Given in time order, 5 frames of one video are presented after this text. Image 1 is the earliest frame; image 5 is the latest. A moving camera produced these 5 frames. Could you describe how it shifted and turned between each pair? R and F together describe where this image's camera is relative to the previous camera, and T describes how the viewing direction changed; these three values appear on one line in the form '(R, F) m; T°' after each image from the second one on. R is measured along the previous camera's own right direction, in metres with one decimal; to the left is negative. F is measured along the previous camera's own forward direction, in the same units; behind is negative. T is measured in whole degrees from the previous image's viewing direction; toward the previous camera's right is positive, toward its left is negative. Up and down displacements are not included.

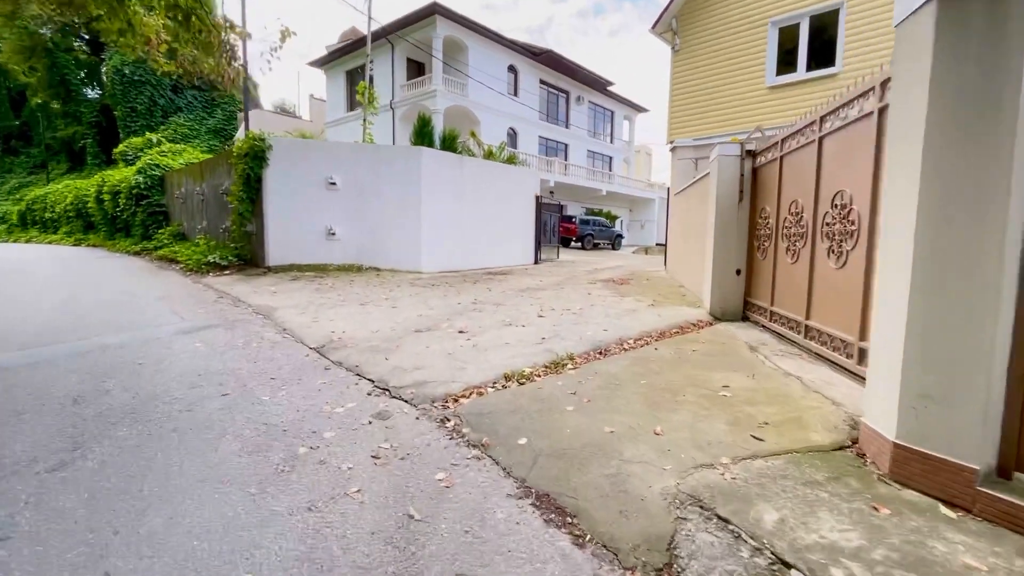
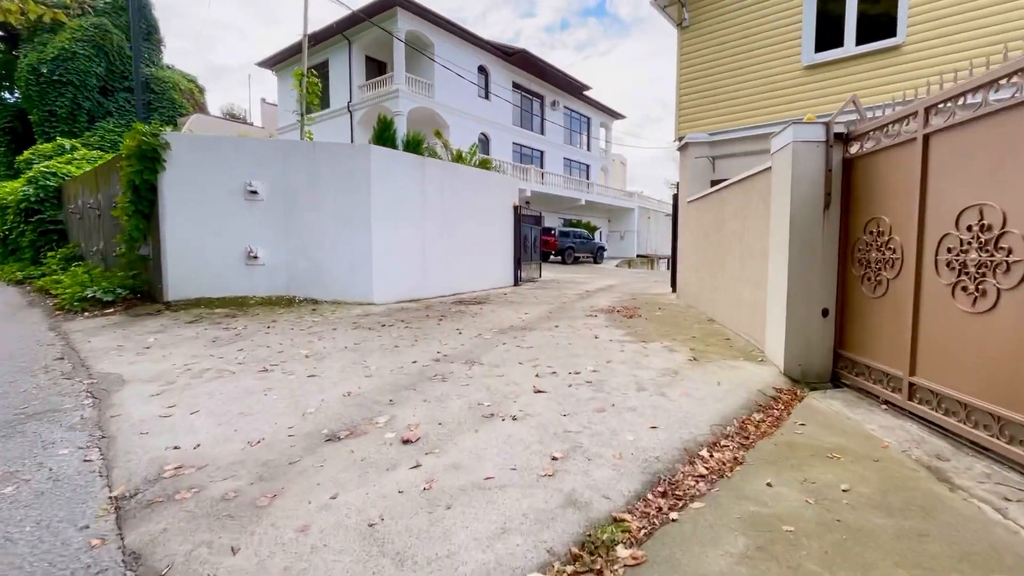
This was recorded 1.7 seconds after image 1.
(0.0, +2.2) m; +3°
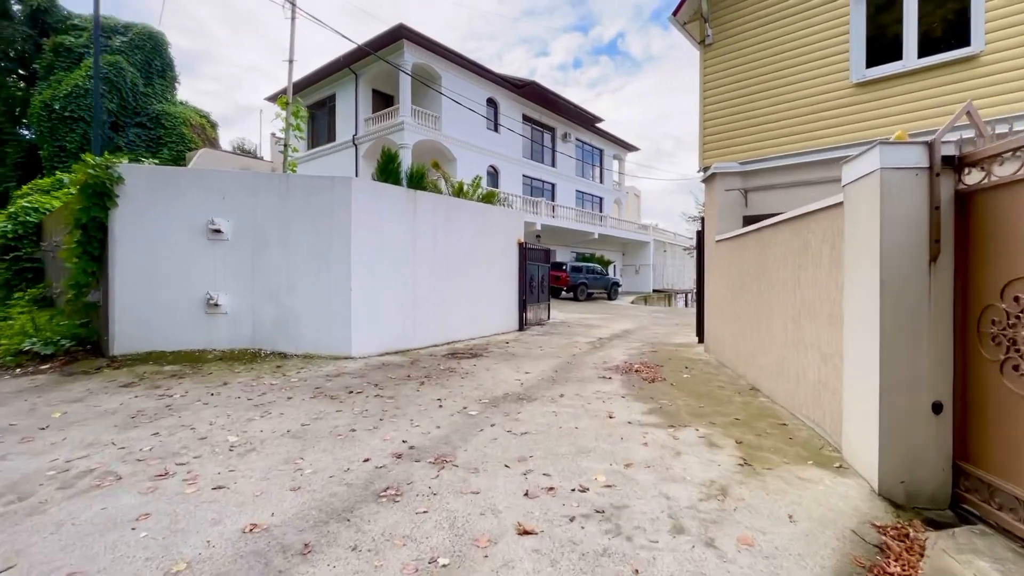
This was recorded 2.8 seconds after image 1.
(+0.2, +1.1) m; -2°
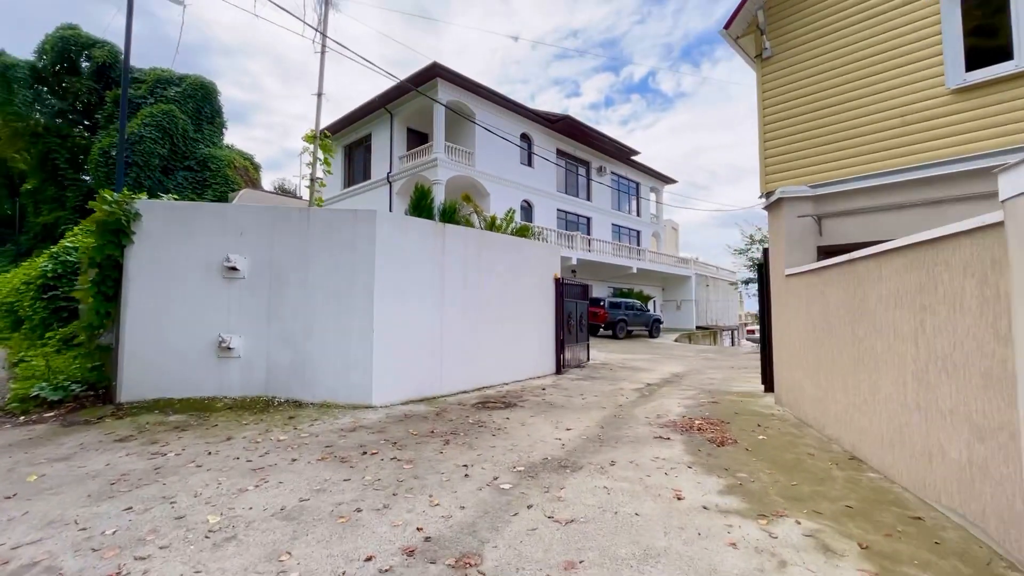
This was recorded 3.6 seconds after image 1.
(-0.1, +0.8) m; -4°
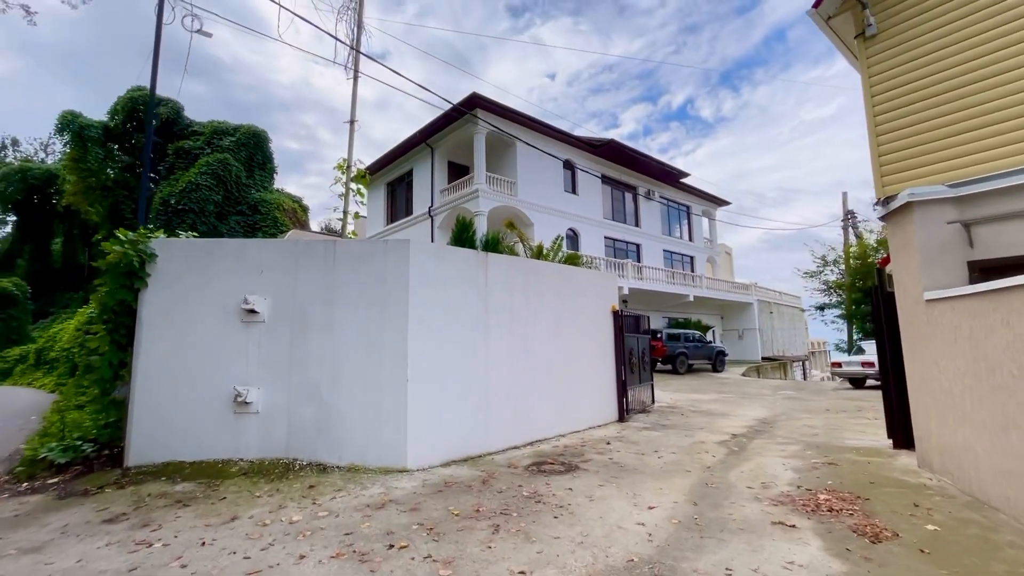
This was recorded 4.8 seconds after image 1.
(-0.1, +1.0) m; -5°
